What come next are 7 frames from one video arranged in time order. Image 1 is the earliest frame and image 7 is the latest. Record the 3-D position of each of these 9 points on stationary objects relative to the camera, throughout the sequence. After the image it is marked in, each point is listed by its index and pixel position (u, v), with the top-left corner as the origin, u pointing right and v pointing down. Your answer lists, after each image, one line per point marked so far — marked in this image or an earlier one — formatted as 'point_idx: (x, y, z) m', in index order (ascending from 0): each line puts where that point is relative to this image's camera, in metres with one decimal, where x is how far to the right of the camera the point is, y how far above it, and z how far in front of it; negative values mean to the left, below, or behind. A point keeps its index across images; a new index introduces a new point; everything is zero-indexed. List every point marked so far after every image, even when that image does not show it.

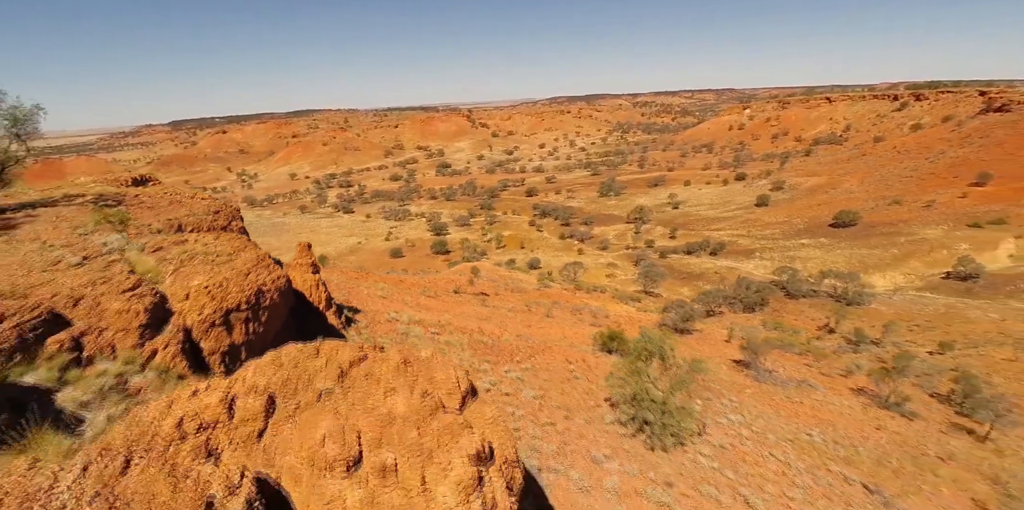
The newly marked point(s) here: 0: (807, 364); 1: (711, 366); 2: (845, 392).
0: (+13.1, -4.8, +18.8) m
1: (+7.2, -4.0, +15.2) m
2: (+12.4, -5.0, +15.9) m
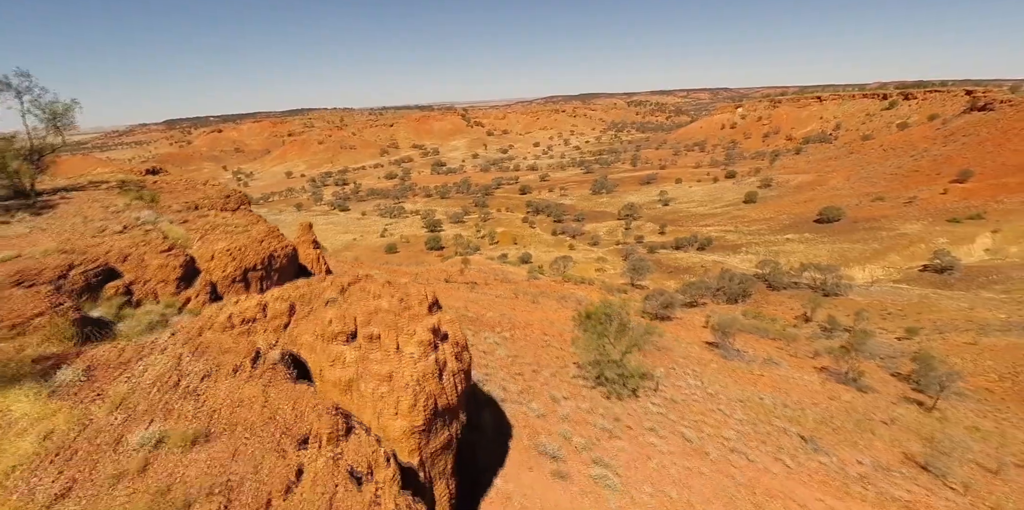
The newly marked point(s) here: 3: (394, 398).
0: (+12.5, -4.3, +20.1) m
1: (+6.7, -3.5, +16.4) m
2: (+11.8, -4.5, +17.1) m
3: (-0.7, -1.1, +2.7) m
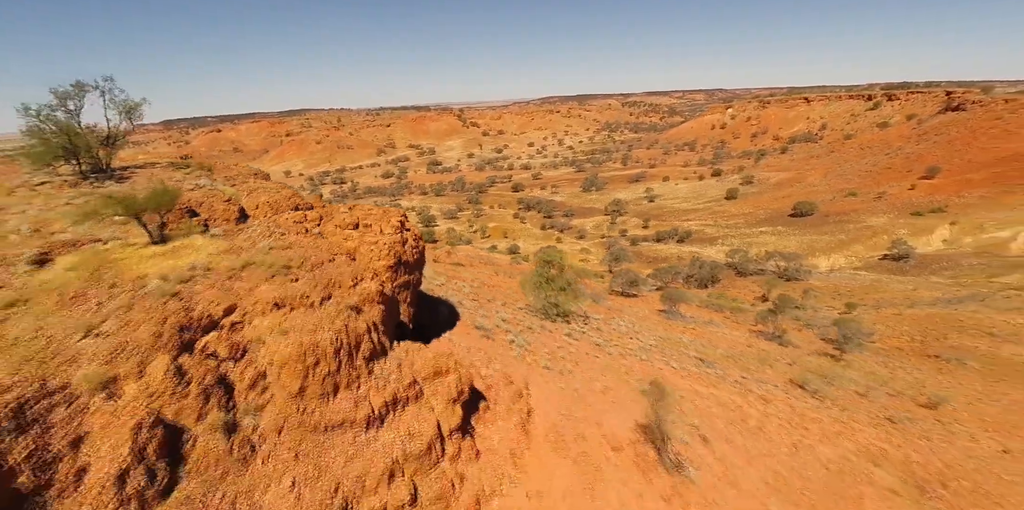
0: (+11.4, -3.2, +23.0) m
1: (+5.6, -2.4, +19.3) m
2: (+10.8, -3.5, +20.0) m
3: (-1.7, 0.0, +5.6) m
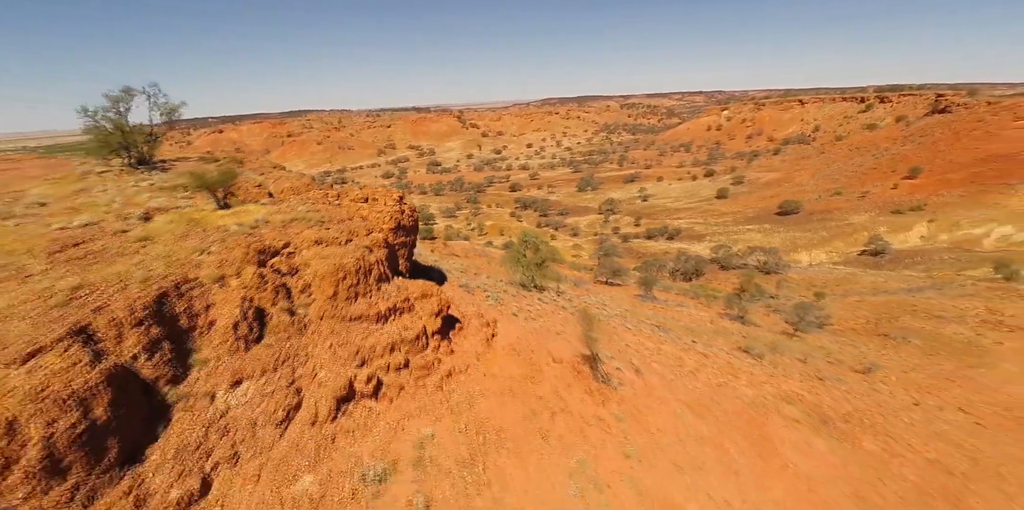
0: (+10.9, -2.6, +25.0) m
1: (+5.0, -1.8, +21.3) m
2: (+10.2, -2.9, +22.1) m
3: (-2.2, +0.6, +7.6) m
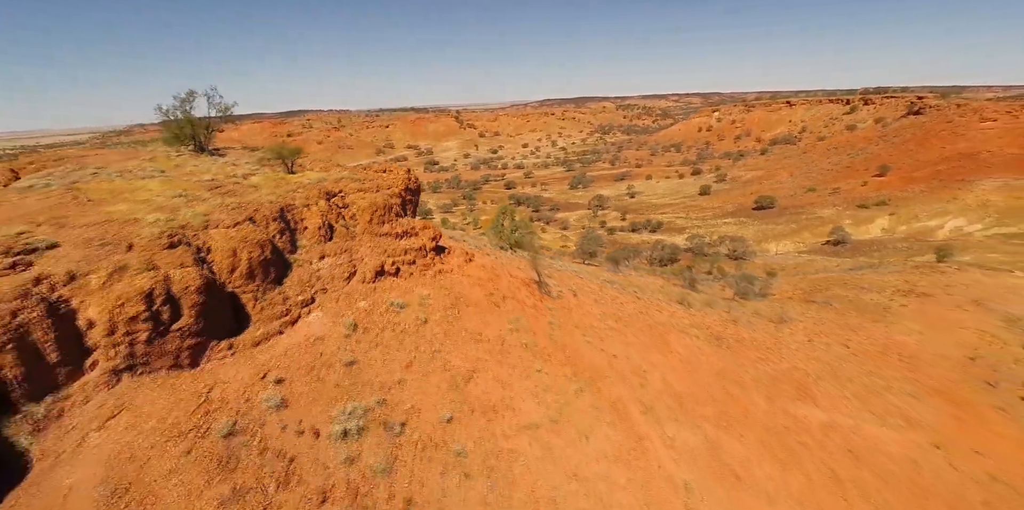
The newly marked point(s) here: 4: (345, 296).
0: (+10.0, -1.4, +28.9) m
1: (+4.2, -0.6, +25.2) m
2: (+9.4, -1.6, +26.0) m
3: (-3.0, +1.9, +11.5) m
4: (-3.1, -0.8, +8.2) m
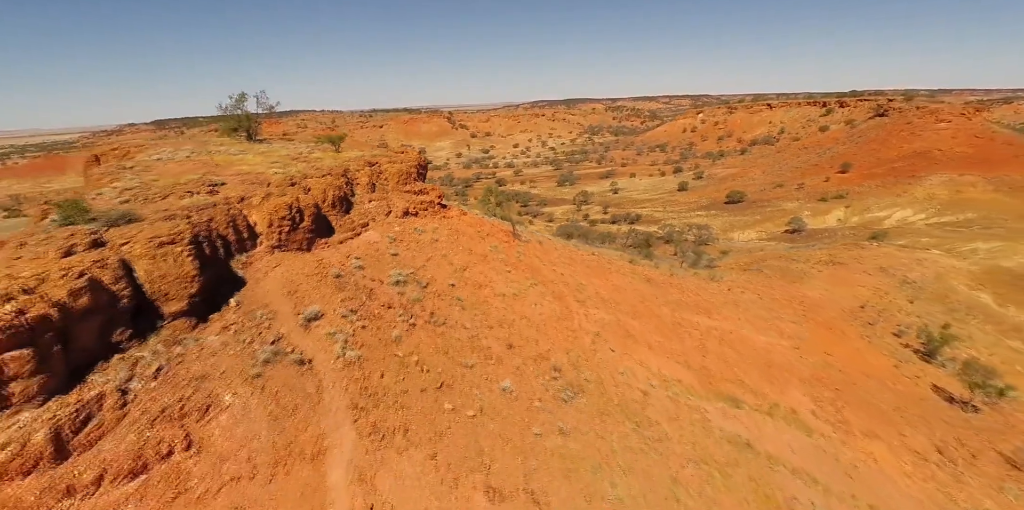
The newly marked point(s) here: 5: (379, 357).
0: (+9.0, +0.3, +34.0) m
1: (+3.3, +1.1, +30.1) m
2: (+8.4, +0.1, +31.0) m
3: (-3.7, +3.6, +16.3) m
4: (-3.7, +0.9, +13.0) m
5: (-2.7, -2.0, +8.8) m
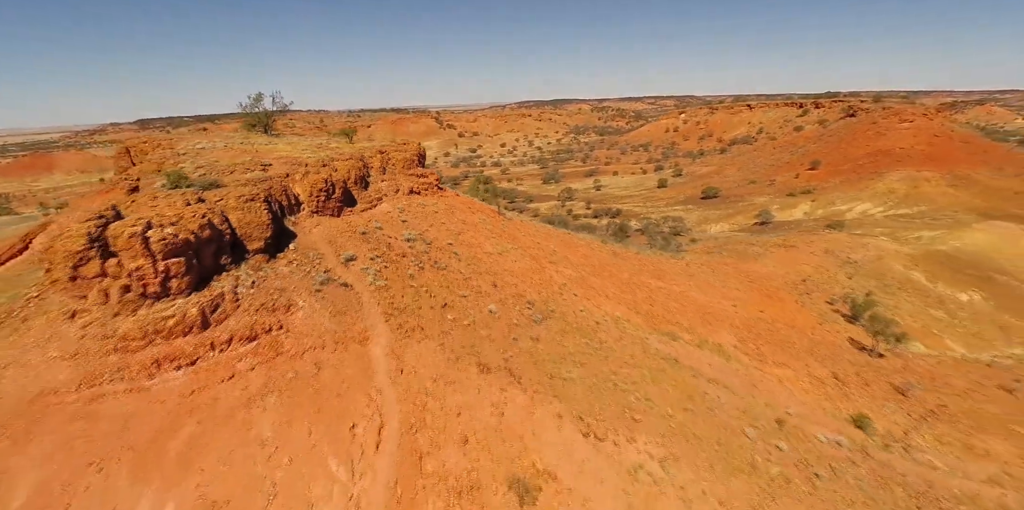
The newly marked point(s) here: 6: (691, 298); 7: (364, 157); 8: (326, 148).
0: (+8.0, +1.5, +37.5) m
1: (+2.3, +2.3, +33.5) m
2: (+7.4, +1.3, +34.6) m
3: (-4.3, +4.8, +19.6) m
4: (-4.3, +2.1, +16.3) m
5: (-3.1, -0.8, +12.1) m
6: (+8.0, -1.9, +19.8) m
7: (-5.7, +3.8, +16.8) m
8: (-7.4, +4.3, +17.5) m
